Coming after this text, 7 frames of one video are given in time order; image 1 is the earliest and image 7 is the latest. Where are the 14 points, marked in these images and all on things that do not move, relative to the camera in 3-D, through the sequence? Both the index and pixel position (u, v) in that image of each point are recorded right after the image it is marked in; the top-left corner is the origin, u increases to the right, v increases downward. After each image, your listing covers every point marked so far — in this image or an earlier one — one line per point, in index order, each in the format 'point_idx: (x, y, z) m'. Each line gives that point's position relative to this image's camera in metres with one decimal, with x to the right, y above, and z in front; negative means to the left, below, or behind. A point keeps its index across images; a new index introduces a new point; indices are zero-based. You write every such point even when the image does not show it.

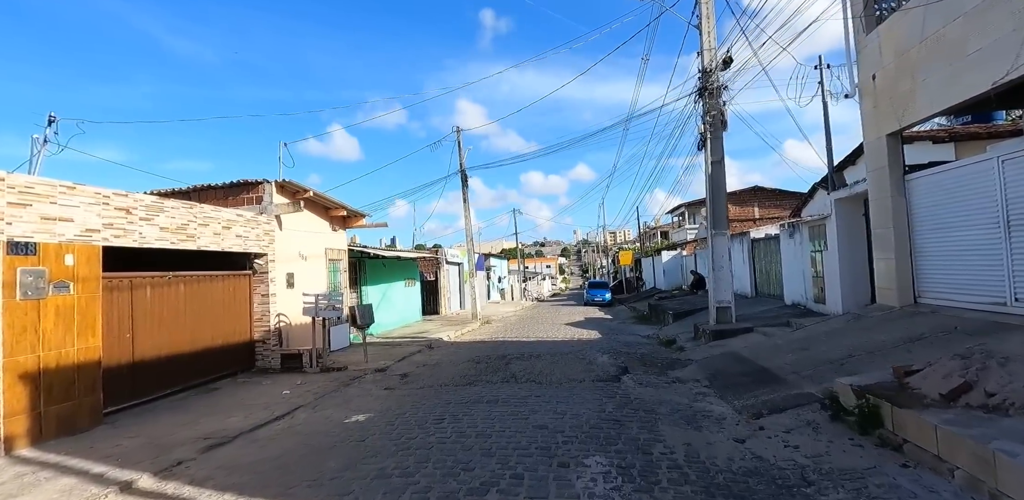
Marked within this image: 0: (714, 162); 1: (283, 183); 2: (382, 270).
0: (+5.0, +2.2, +11.9) m
1: (-5.4, +1.6, +11.2) m
2: (-5.0, -0.8, +18.4) m
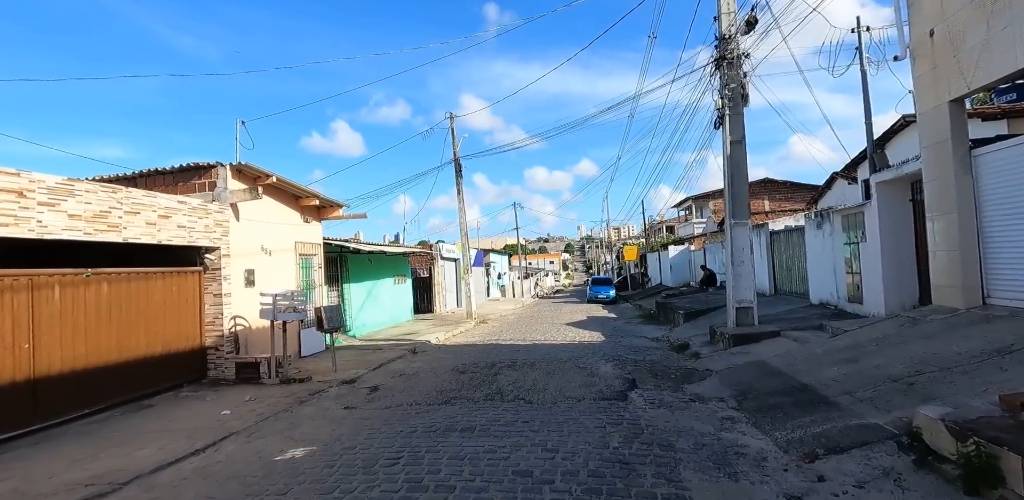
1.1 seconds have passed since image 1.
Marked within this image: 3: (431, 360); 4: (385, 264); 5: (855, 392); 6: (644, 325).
0: (+4.8, +2.4, +10.4) m
1: (-5.6, +1.7, +9.8) m
2: (-5.2, -0.6, +17.0) m
3: (-1.9, -2.5, +10.9) m
4: (-4.9, -0.5, +18.4) m
5: (+4.0, -1.7, +5.6) m
6: (+4.5, -2.6, +16.3) m
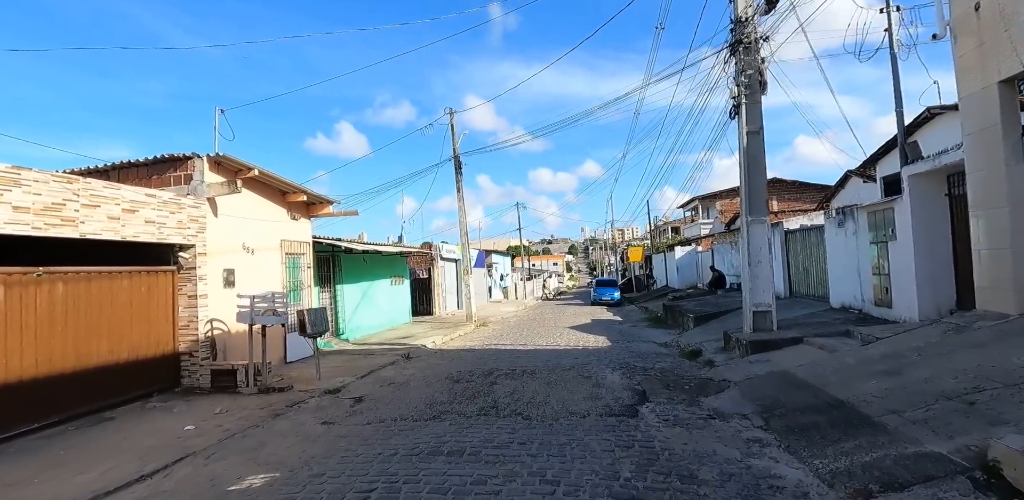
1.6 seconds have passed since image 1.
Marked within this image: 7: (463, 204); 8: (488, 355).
0: (+4.8, +2.4, +9.7) m
1: (-5.6, +1.7, +9.1) m
2: (-5.1, -0.6, +16.3) m
3: (-1.9, -2.5, +10.2) m
4: (-4.9, -0.5, +17.8) m
5: (+4.0, -1.6, +4.8) m
6: (+4.5, -2.6, +15.5) m
7: (-2.0, +1.9, +19.6) m
8: (-0.6, -2.5, +11.5) m
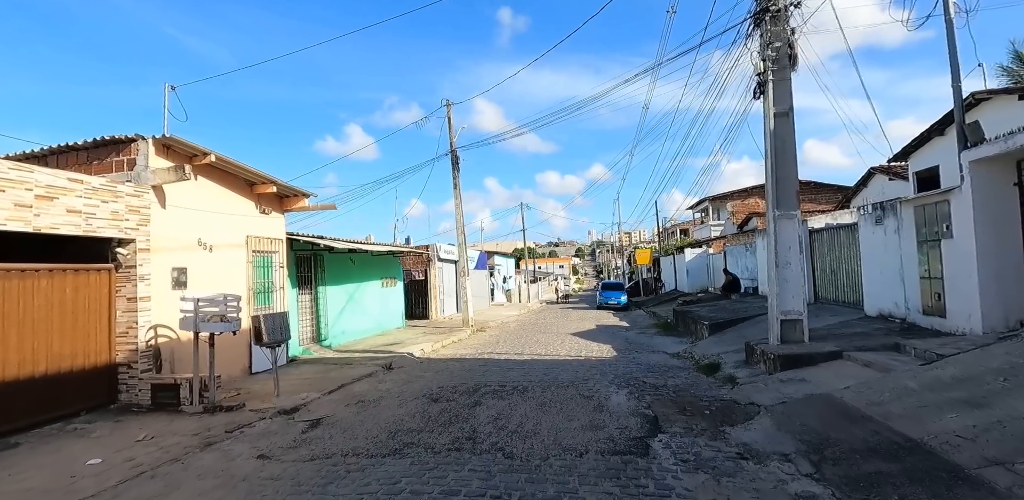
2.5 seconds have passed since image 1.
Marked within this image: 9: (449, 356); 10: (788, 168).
0: (+4.7, +2.4, +8.4) m
1: (-5.7, +1.8, +8.0) m
2: (-5.2, -0.6, +15.2) m
3: (-2.0, -2.4, +9.0) m
4: (-4.9, -0.5, +16.6) m
5: (+3.7, -1.6, +3.6) m
6: (+4.4, -2.6, +14.2) m
7: (-2.0, +1.9, +18.5) m
8: (-0.7, -2.5, +10.3) m
9: (-1.6, -2.7, +12.0) m
10: (+4.8, +1.4, +8.3) m
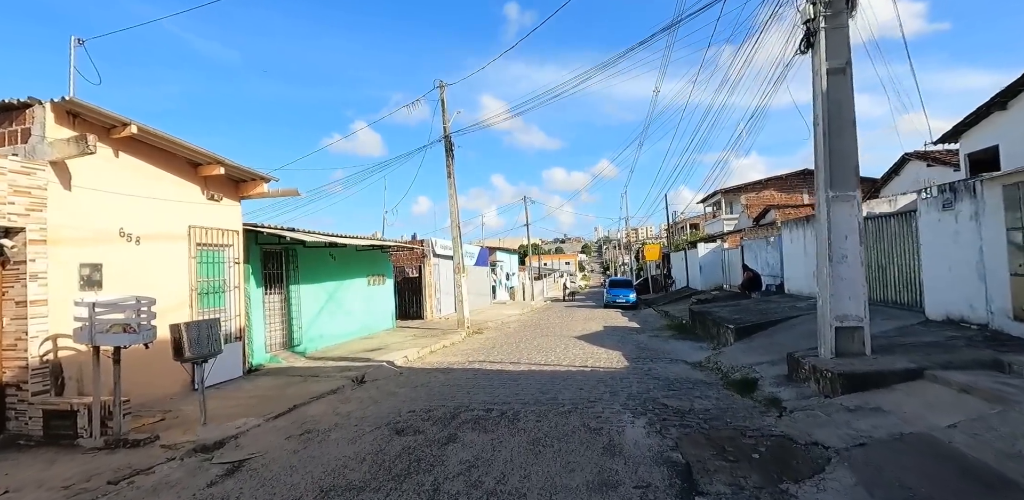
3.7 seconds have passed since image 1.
0: (+4.5, +2.5, +6.8) m
1: (-5.9, +1.9, +6.5) m
2: (-5.3, -0.4, +13.7) m
3: (-2.2, -2.3, +7.5) m
4: (-5.0, -0.3, +15.1) m
5: (+3.5, -1.5, +2.0) m
6: (+4.3, -2.4, +12.6) m
7: (-2.0, +2.1, +16.9) m
8: (-0.9, -2.4, +8.7) m
9: (-1.7, -2.5, +10.5) m
10: (+4.6, +1.6, +6.7) m
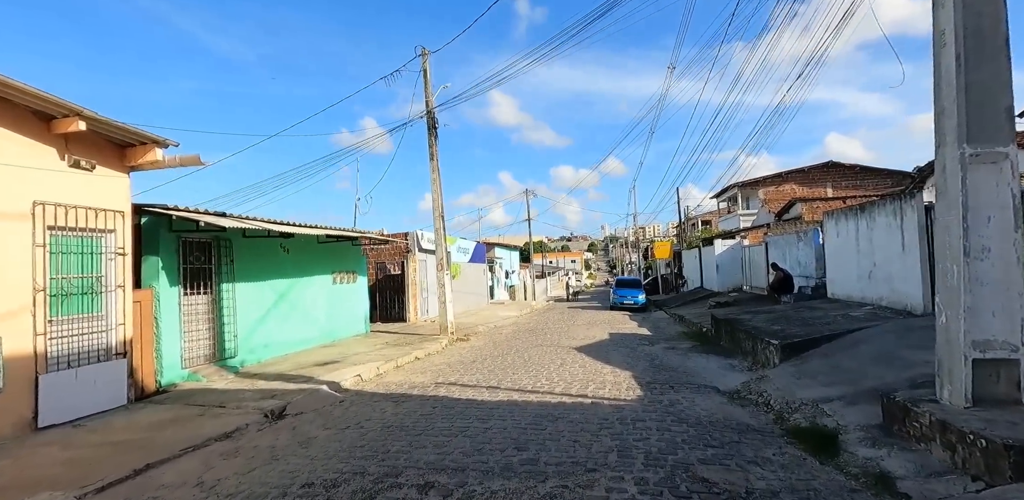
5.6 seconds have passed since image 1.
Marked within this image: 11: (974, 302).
0: (+4.1, +2.6, +4.3) m
1: (-6.3, +2.1, +4.2) m
2: (-5.6, -0.2, +11.4) m
3: (-2.6, -2.2, +5.2) m
4: (-5.2, -0.1, +12.8) m
5: (+3.0, -1.4, -0.4) m
6: (+4.0, -2.3, +10.2) m
7: (-2.3, +2.3, +14.6) m
8: (-1.2, -2.2, +6.4) m
9: (-2.0, -2.4, +8.2) m
10: (+4.3, +1.7, +4.3) m
11: (+4.2, -0.5, +4.3) m
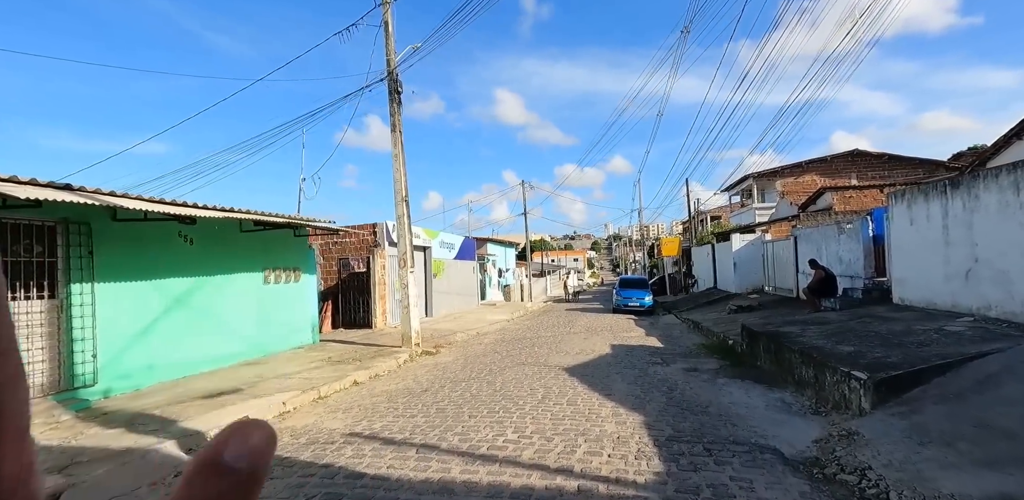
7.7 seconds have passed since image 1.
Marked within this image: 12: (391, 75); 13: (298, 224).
0: (+3.6, +2.8, +1.6) m
1: (-6.9, +2.3, +1.5) m
2: (-6.1, 0.0, +8.7) m
3: (-3.2, -2.0, +2.5) m
4: (-5.7, +0.1, +10.1) m
5: (+2.4, -1.3, -3.2) m
6: (+3.5, -2.1, +7.5) m
7: (-2.8, +2.4, +11.8) m
8: (-1.8, -2.0, +3.7) m
9: (-2.6, -2.2, +5.5) m
10: (+3.7, +1.8, +1.5) m
11: (+3.6, -0.3, +1.6) m
12: (-3.1, +4.6, +12.6) m
13: (-5.0, +0.6, +11.0) m
